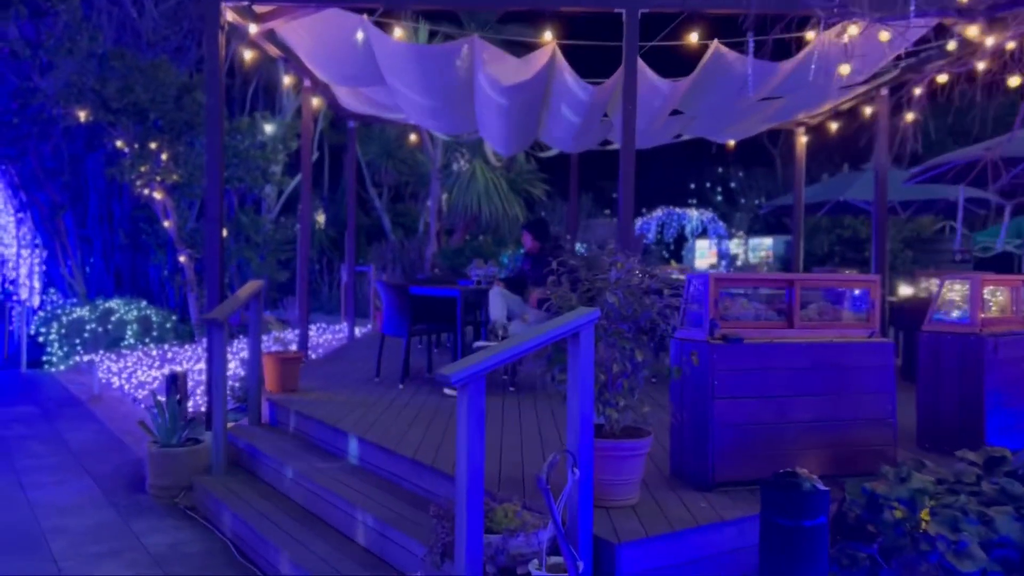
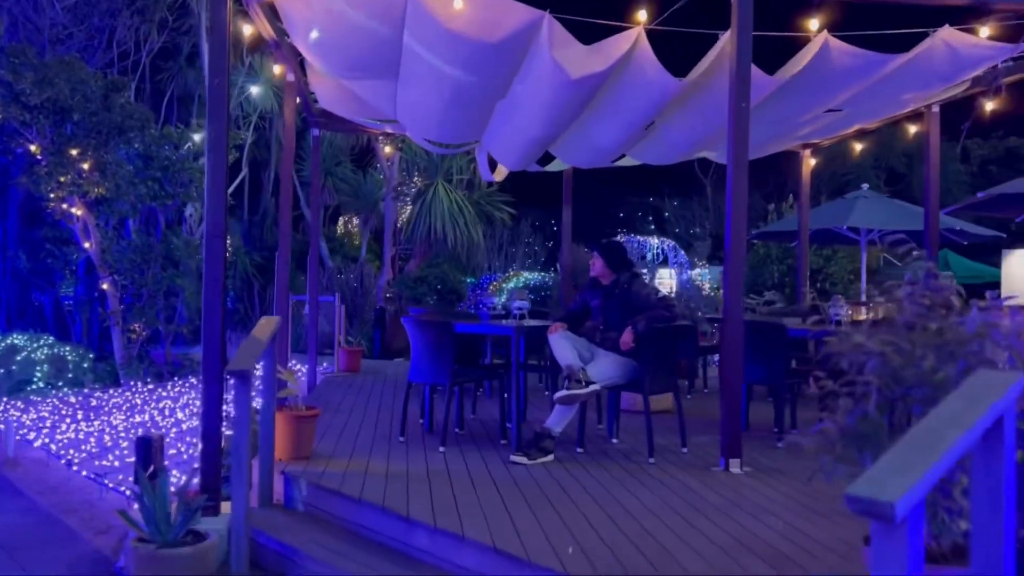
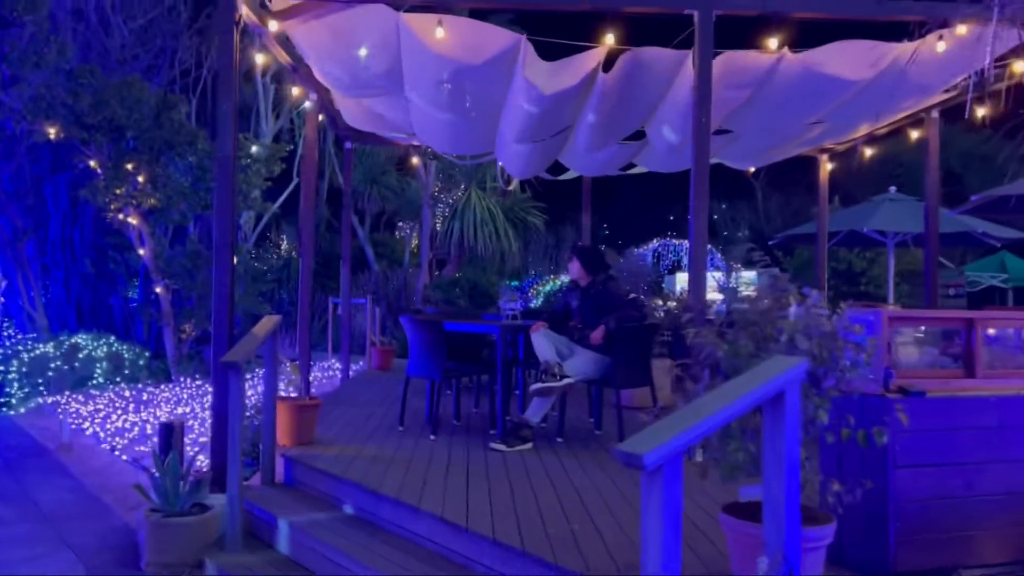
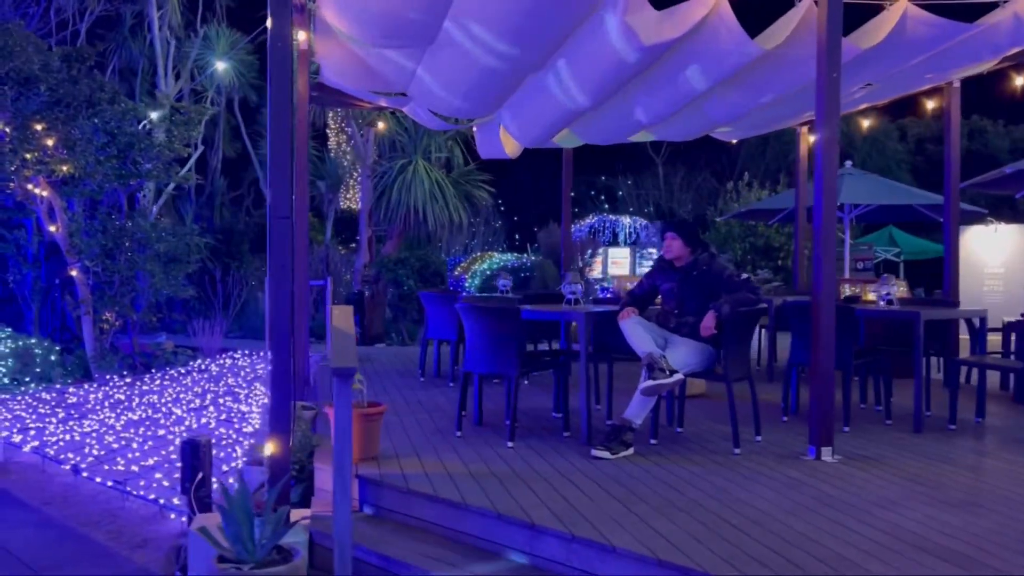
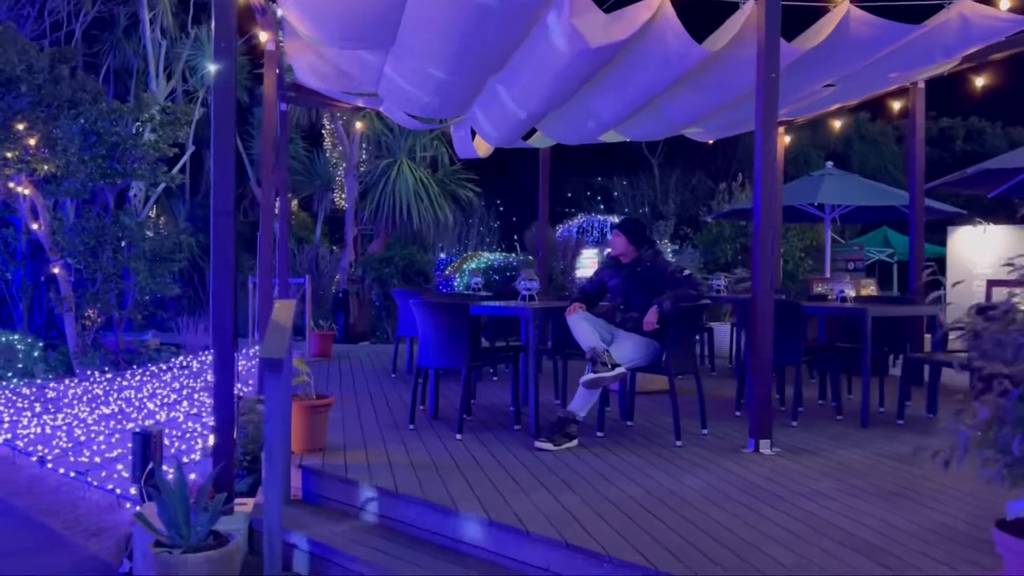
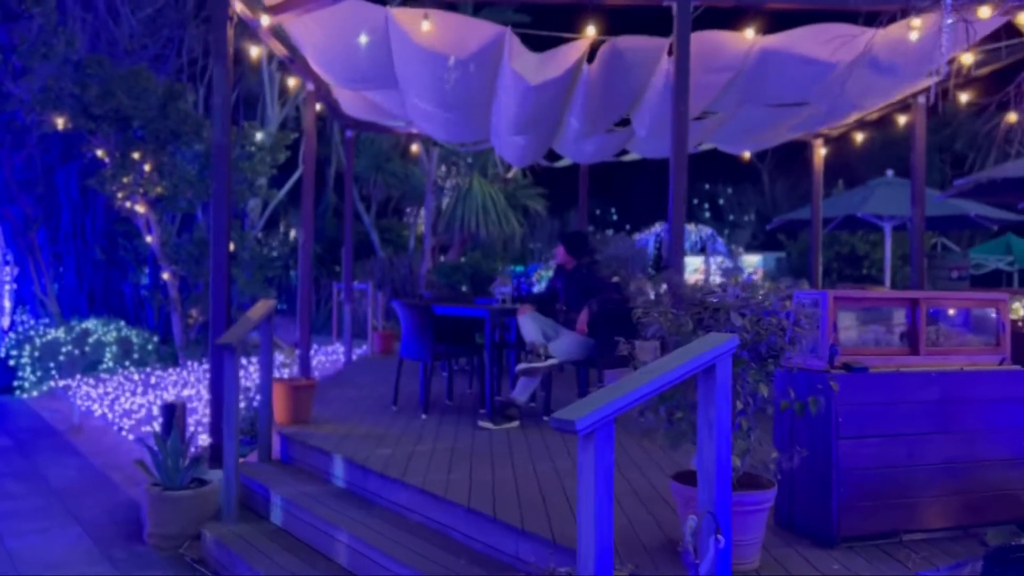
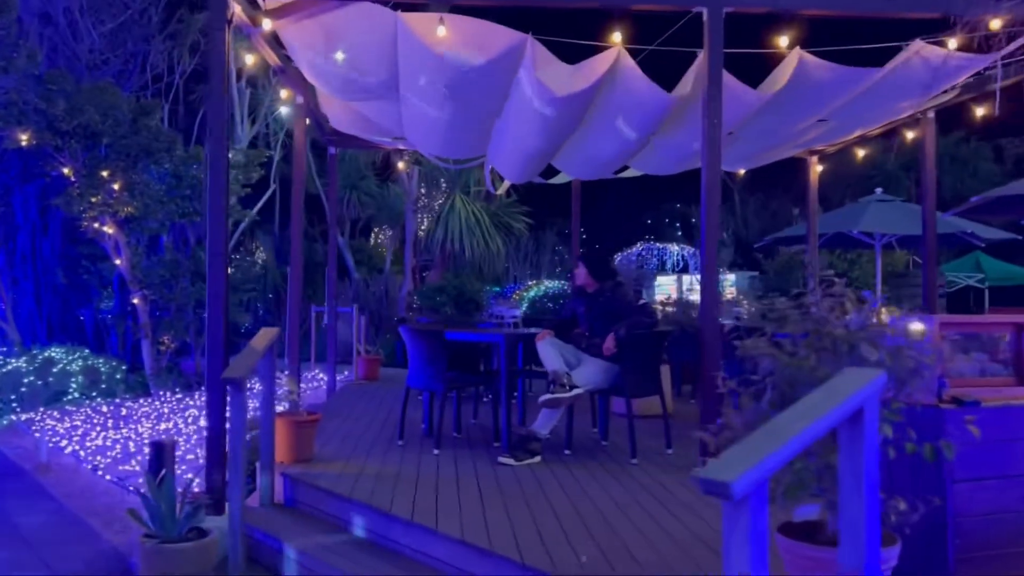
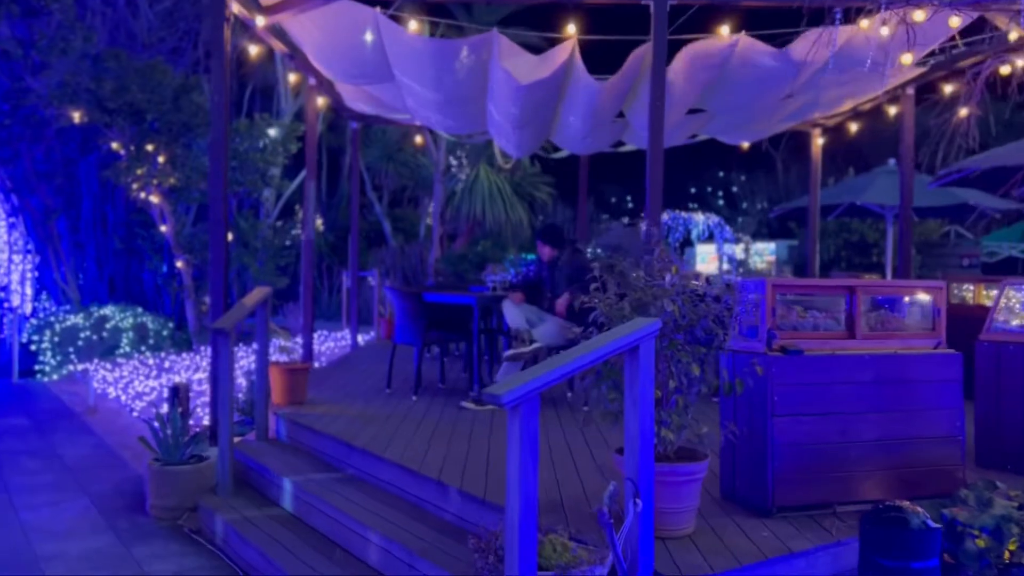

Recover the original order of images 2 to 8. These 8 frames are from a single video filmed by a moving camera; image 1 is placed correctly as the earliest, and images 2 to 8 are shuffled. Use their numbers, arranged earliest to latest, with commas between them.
8, 6, 3, 7, 2, 5, 4
